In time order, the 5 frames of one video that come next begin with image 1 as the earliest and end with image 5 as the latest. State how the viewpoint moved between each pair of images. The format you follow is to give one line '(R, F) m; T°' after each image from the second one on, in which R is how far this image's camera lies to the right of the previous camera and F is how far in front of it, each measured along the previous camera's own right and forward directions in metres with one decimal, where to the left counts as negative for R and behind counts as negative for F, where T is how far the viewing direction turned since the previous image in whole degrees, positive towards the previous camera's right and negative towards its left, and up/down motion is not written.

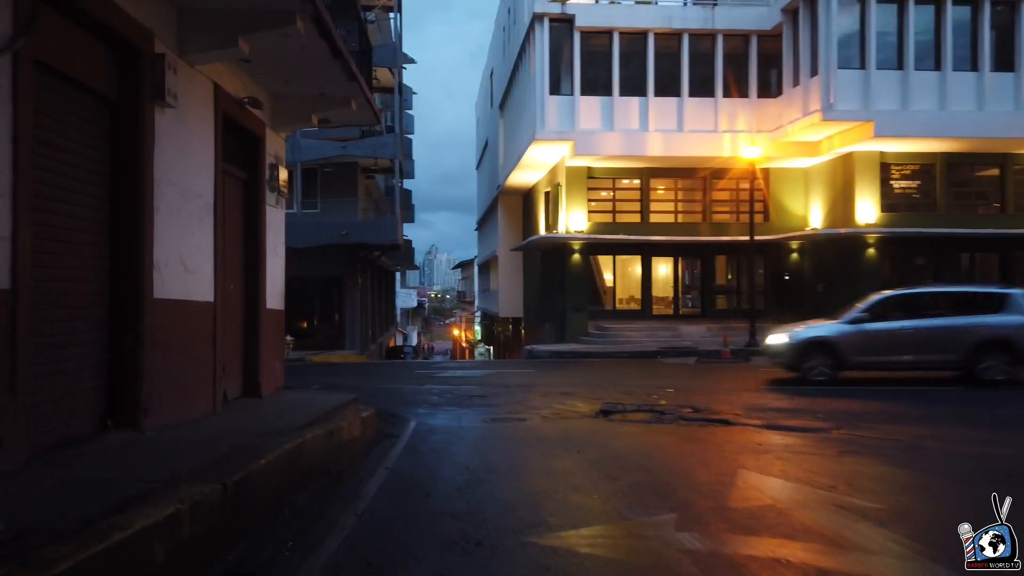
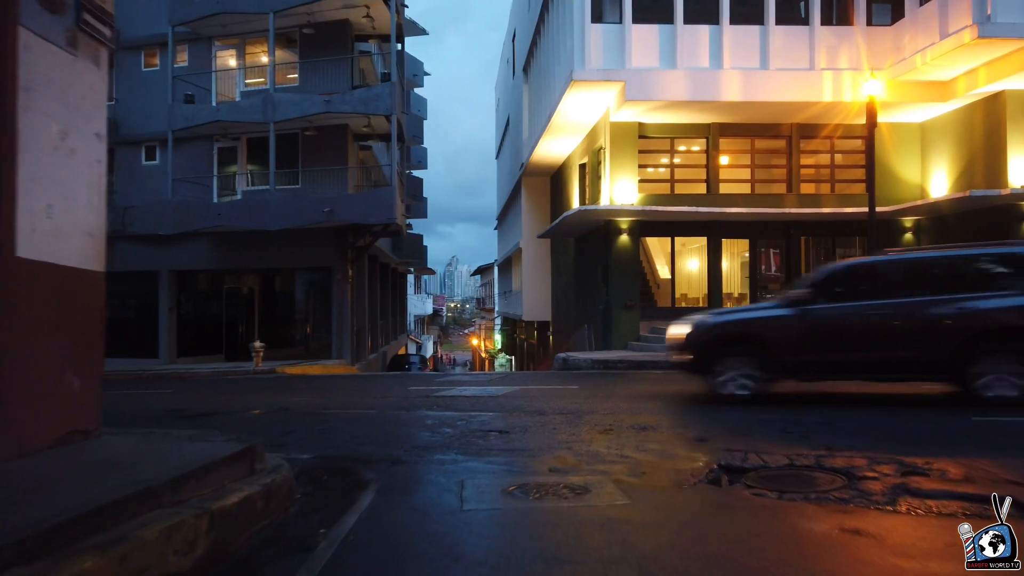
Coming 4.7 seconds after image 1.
(-0.2, +5.9) m; -2°
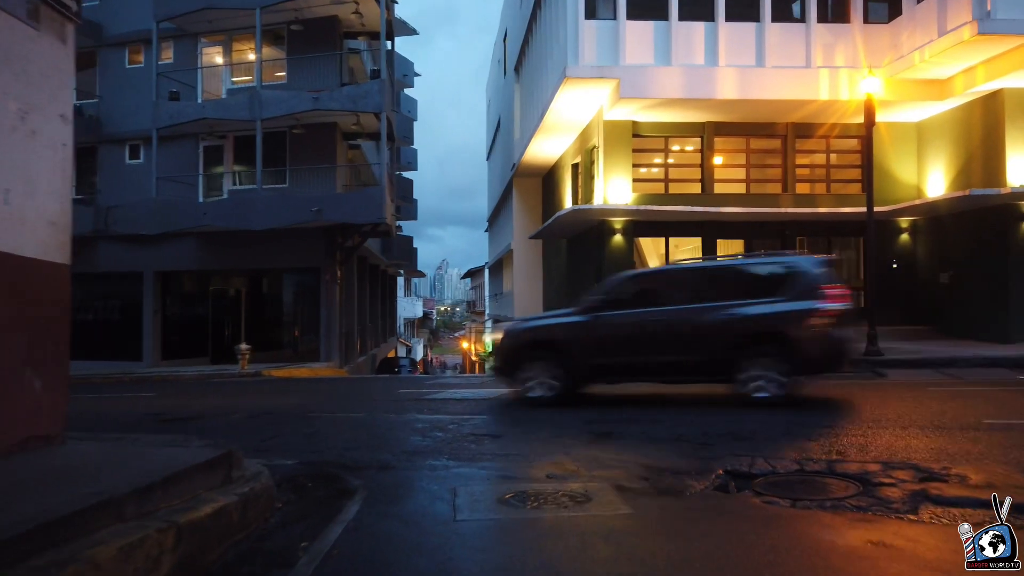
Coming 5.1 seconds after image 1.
(0.0, +0.4) m; +1°
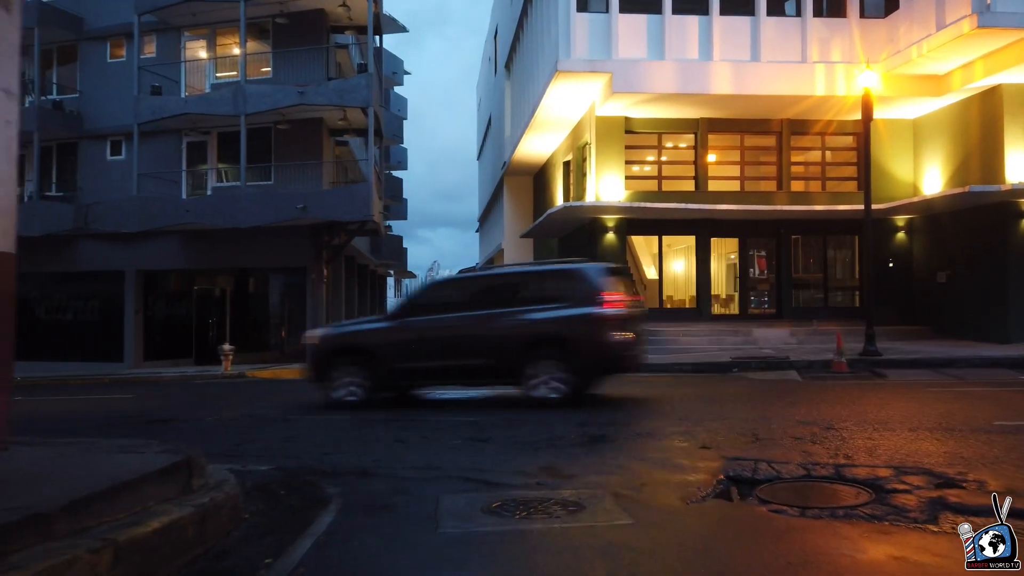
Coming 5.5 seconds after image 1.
(0.0, +0.4) m; +1°
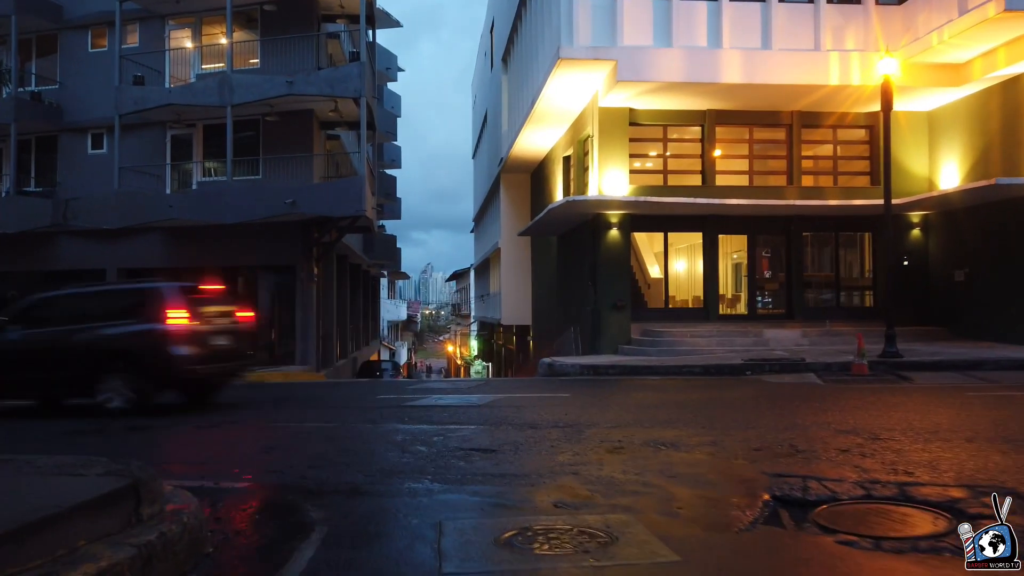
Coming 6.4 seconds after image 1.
(-0.1, +0.9) m; 0°
